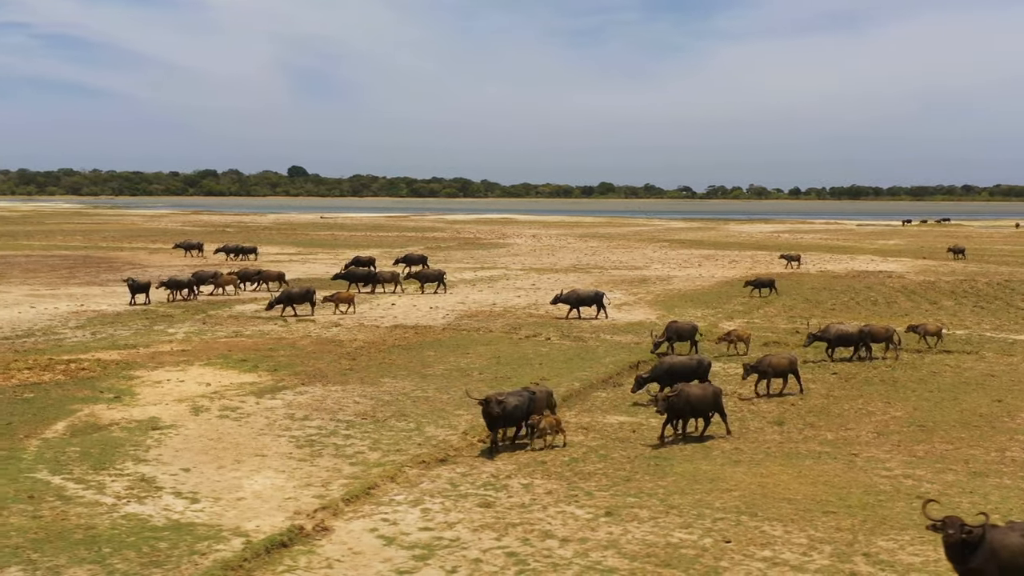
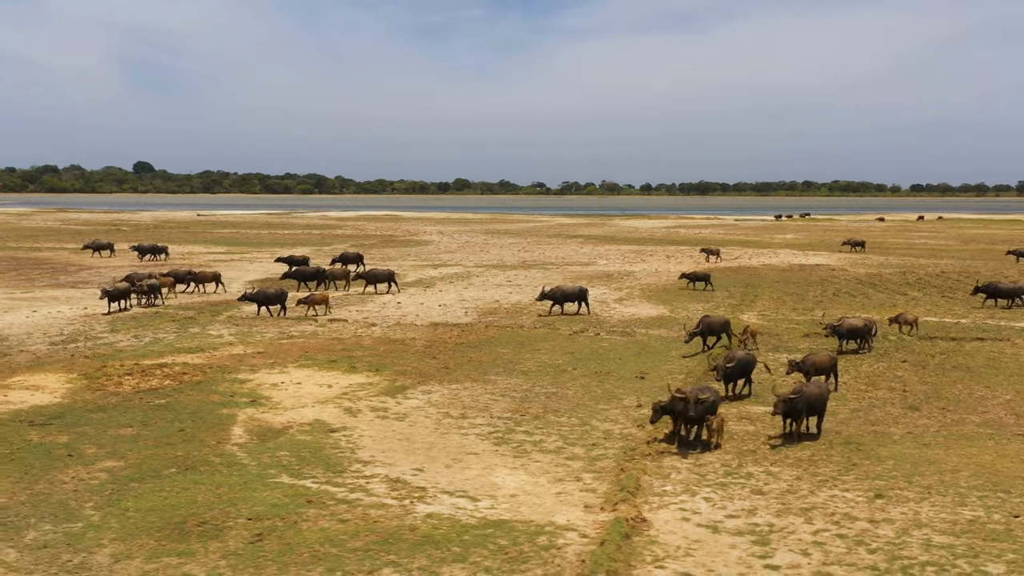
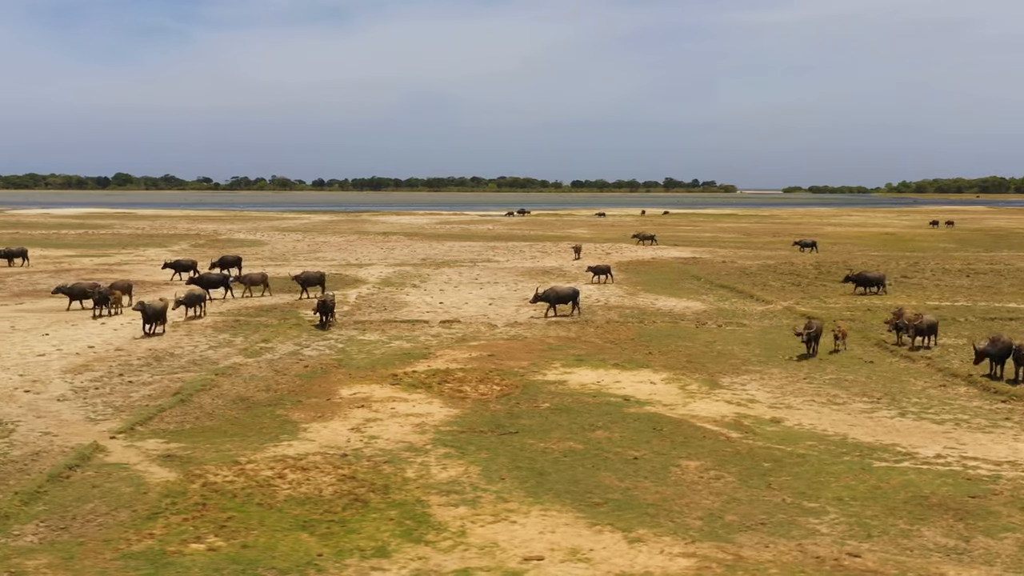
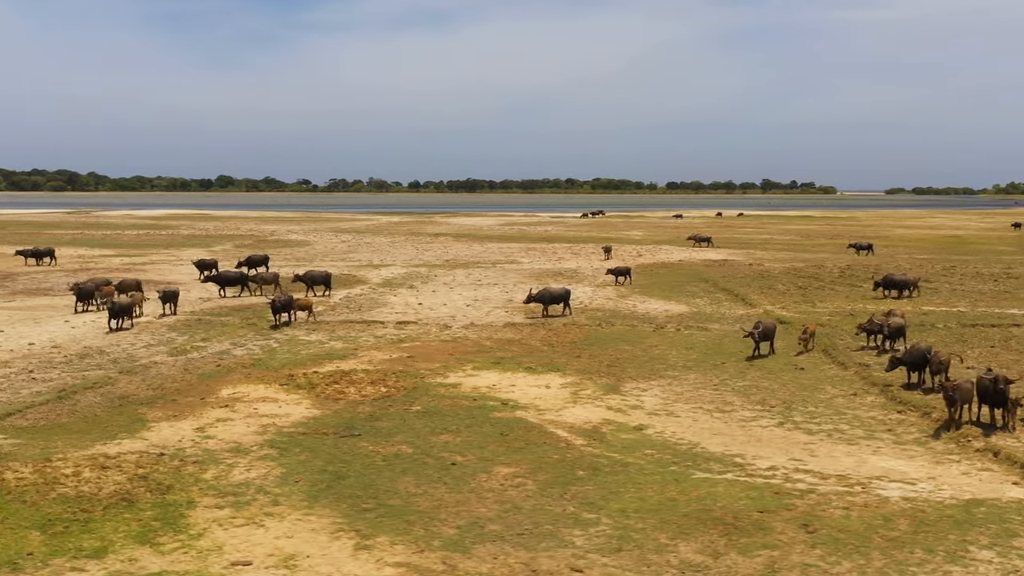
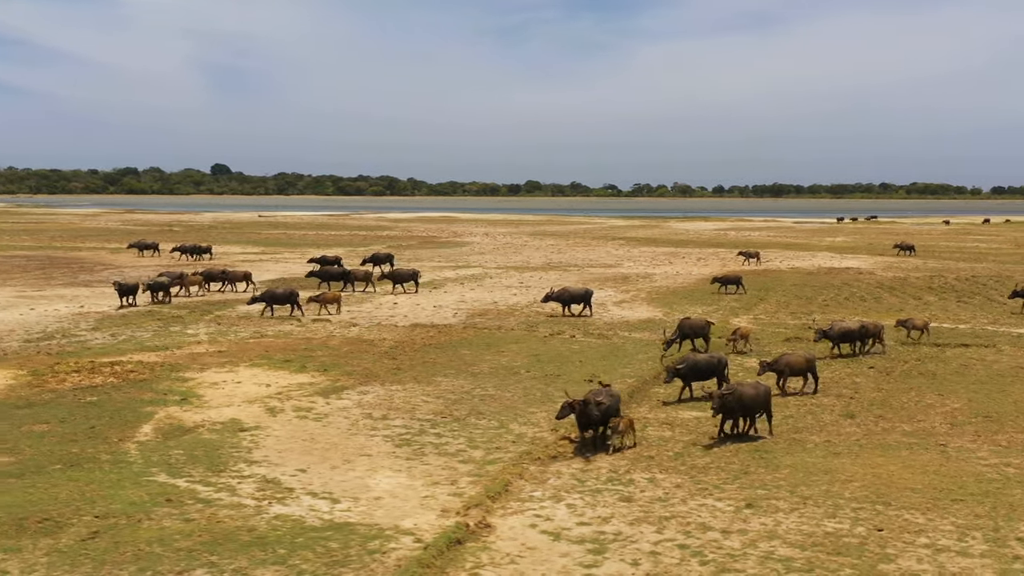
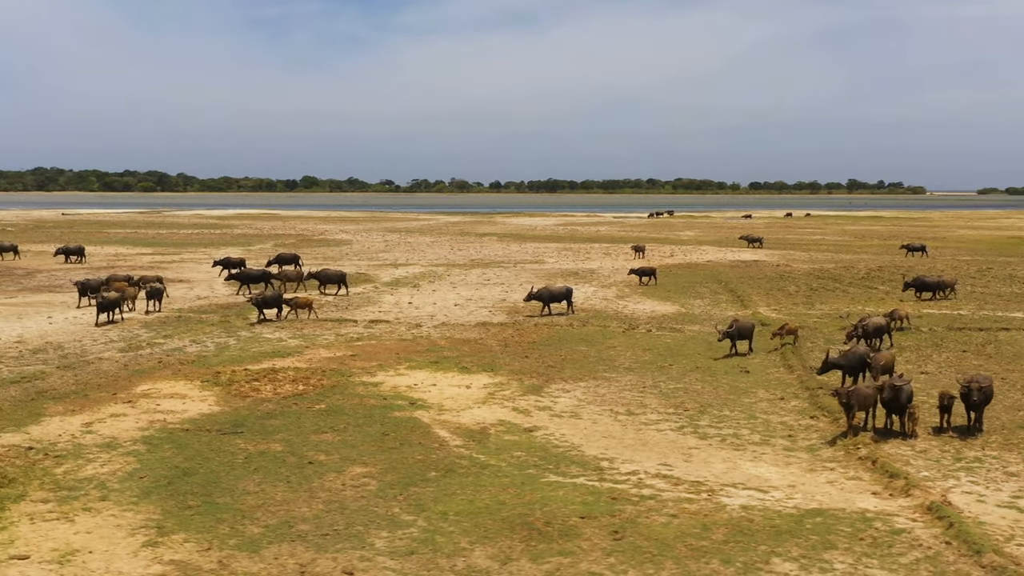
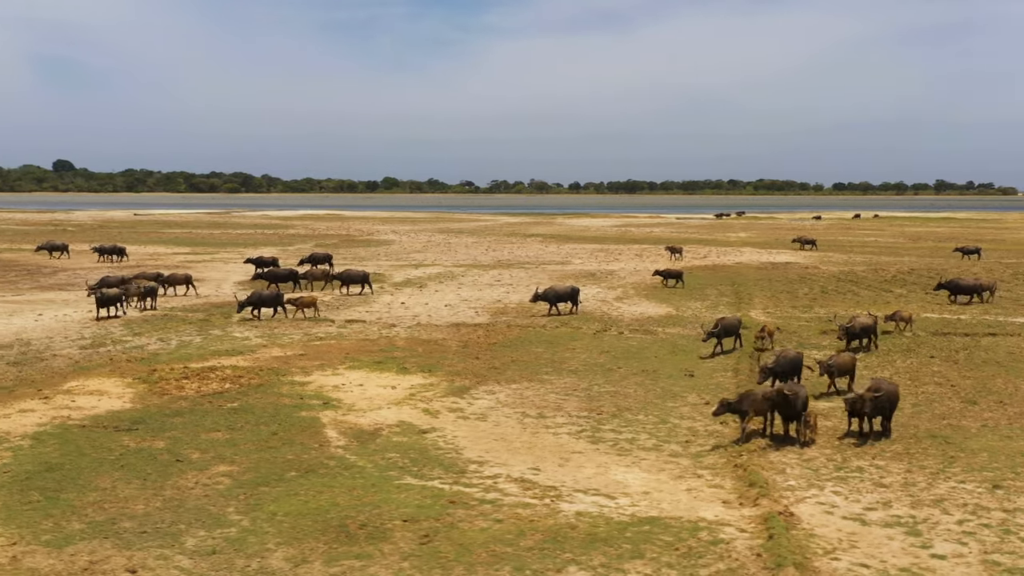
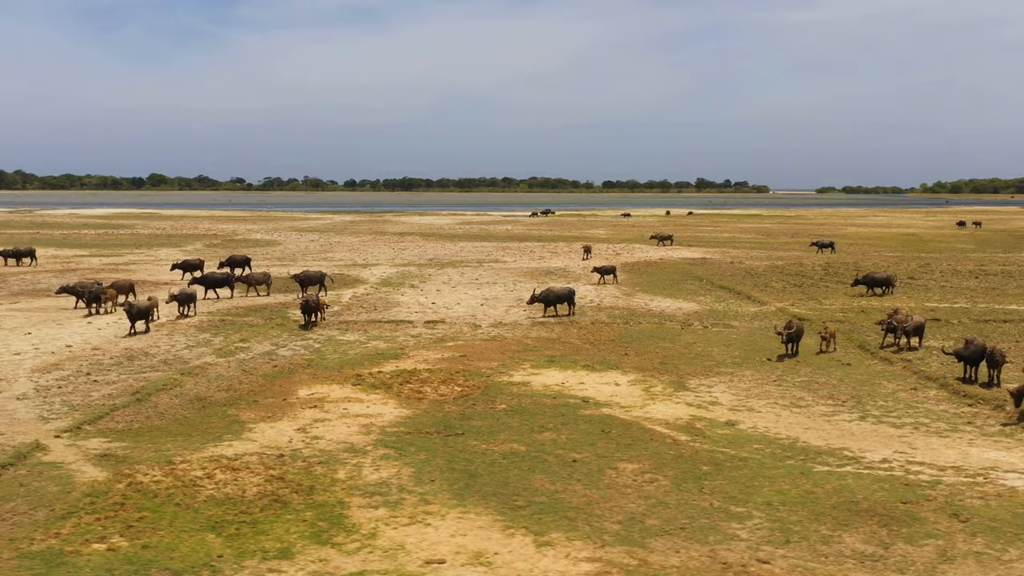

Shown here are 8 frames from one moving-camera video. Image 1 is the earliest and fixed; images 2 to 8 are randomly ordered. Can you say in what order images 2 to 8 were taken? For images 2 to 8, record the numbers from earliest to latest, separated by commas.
5, 2, 7, 6, 4, 8, 3
